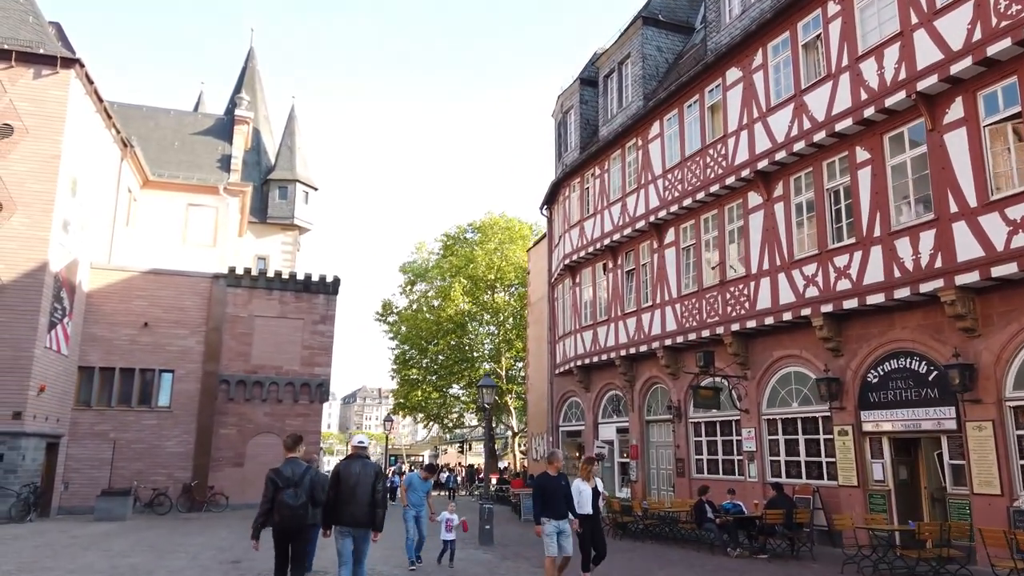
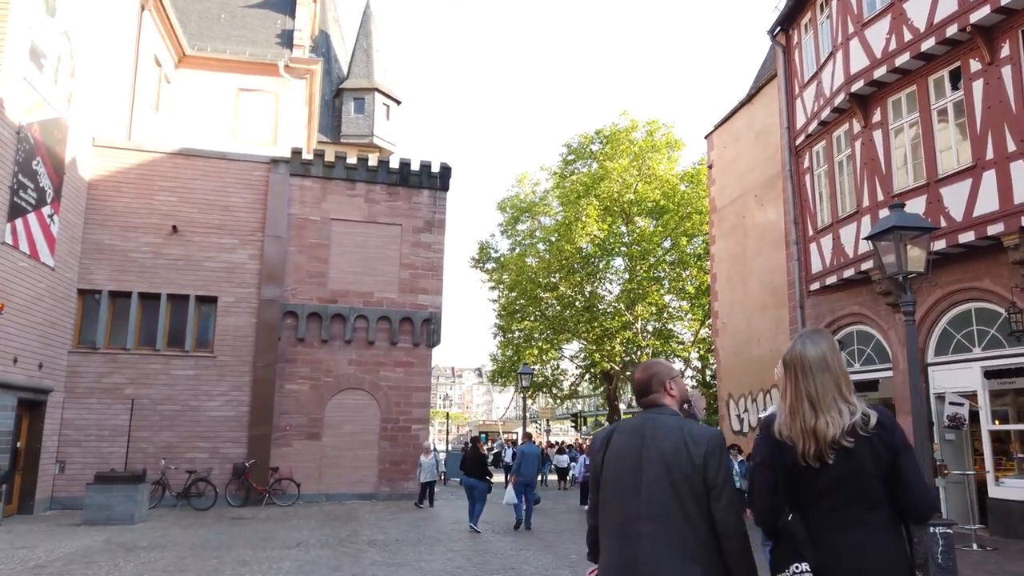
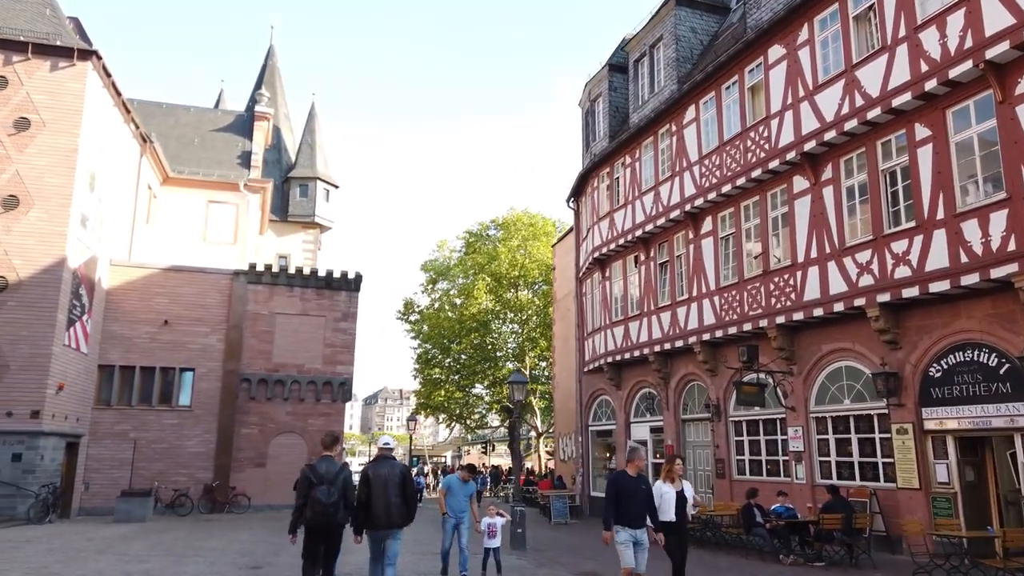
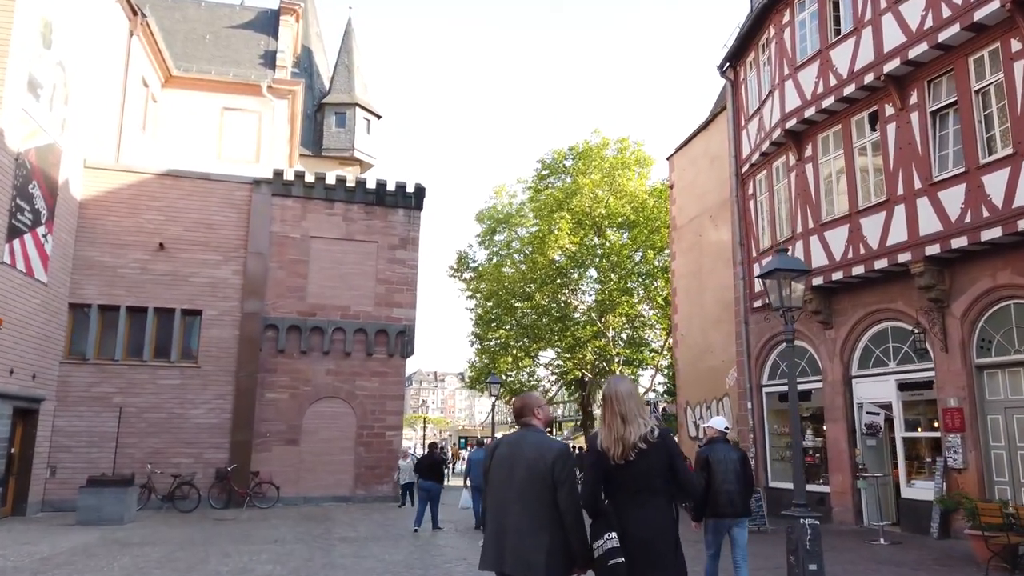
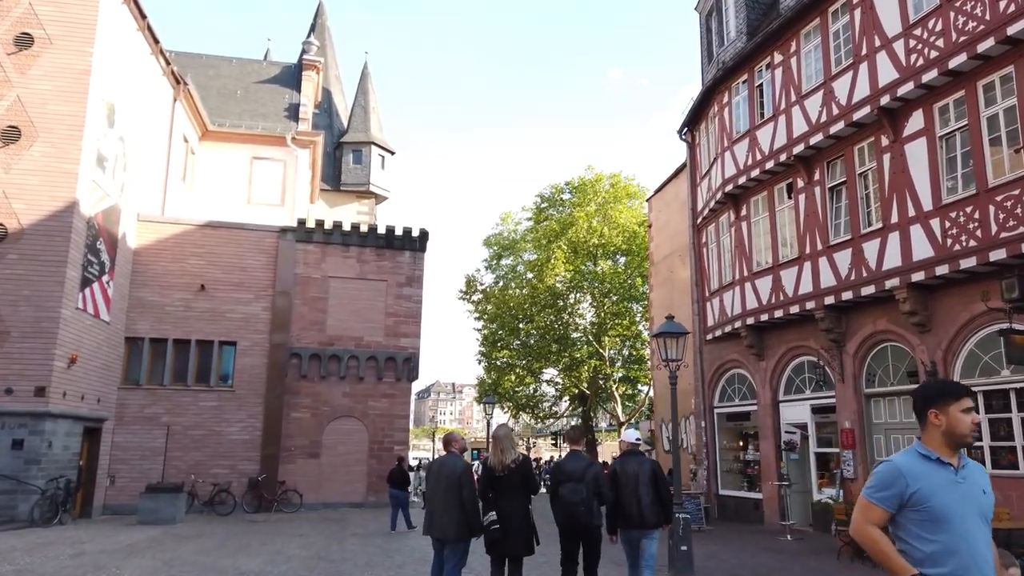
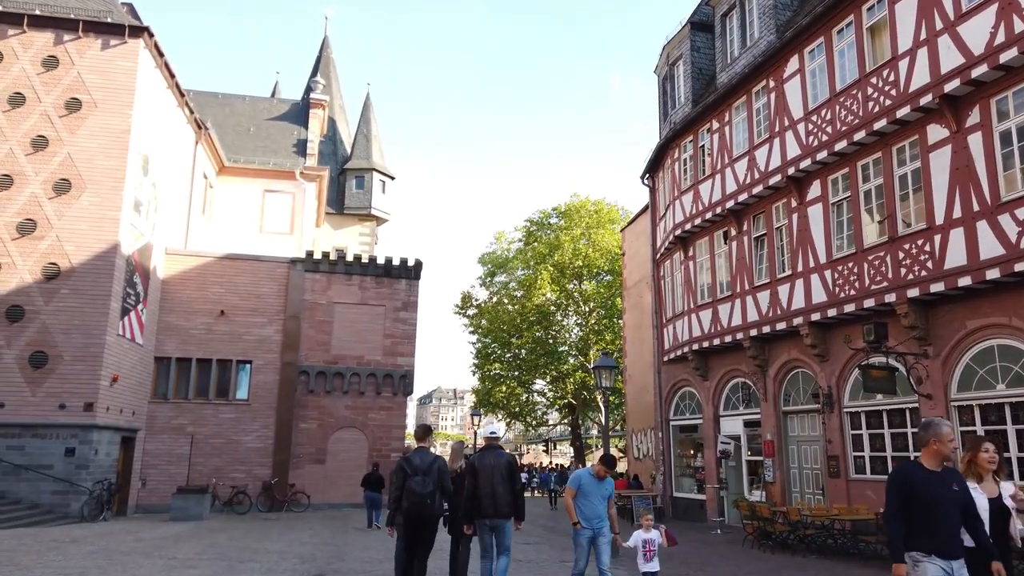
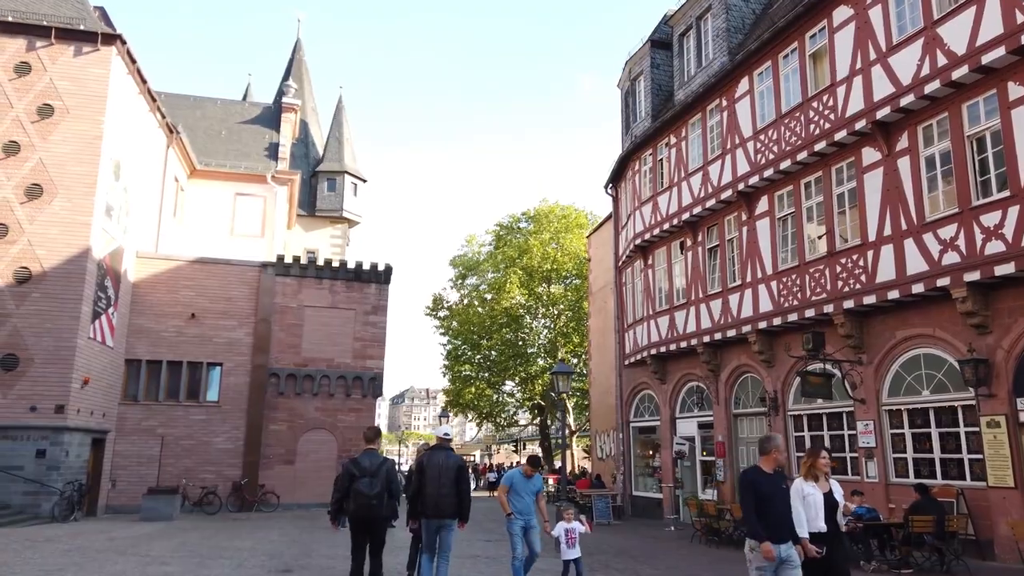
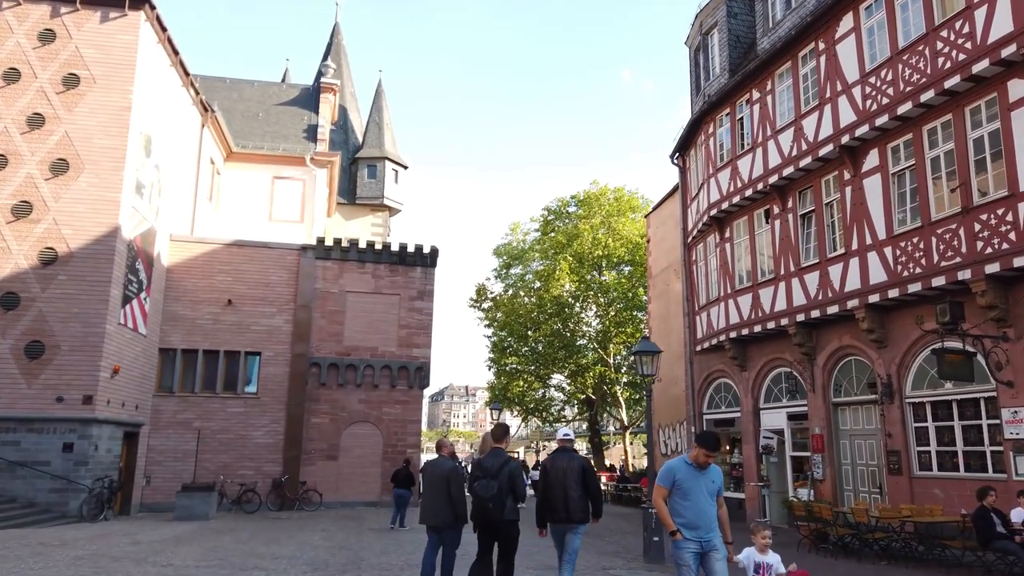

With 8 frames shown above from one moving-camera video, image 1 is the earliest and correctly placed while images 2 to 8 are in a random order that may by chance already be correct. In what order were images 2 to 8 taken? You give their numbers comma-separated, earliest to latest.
3, 7, 6, 8, 5, 4, 2
